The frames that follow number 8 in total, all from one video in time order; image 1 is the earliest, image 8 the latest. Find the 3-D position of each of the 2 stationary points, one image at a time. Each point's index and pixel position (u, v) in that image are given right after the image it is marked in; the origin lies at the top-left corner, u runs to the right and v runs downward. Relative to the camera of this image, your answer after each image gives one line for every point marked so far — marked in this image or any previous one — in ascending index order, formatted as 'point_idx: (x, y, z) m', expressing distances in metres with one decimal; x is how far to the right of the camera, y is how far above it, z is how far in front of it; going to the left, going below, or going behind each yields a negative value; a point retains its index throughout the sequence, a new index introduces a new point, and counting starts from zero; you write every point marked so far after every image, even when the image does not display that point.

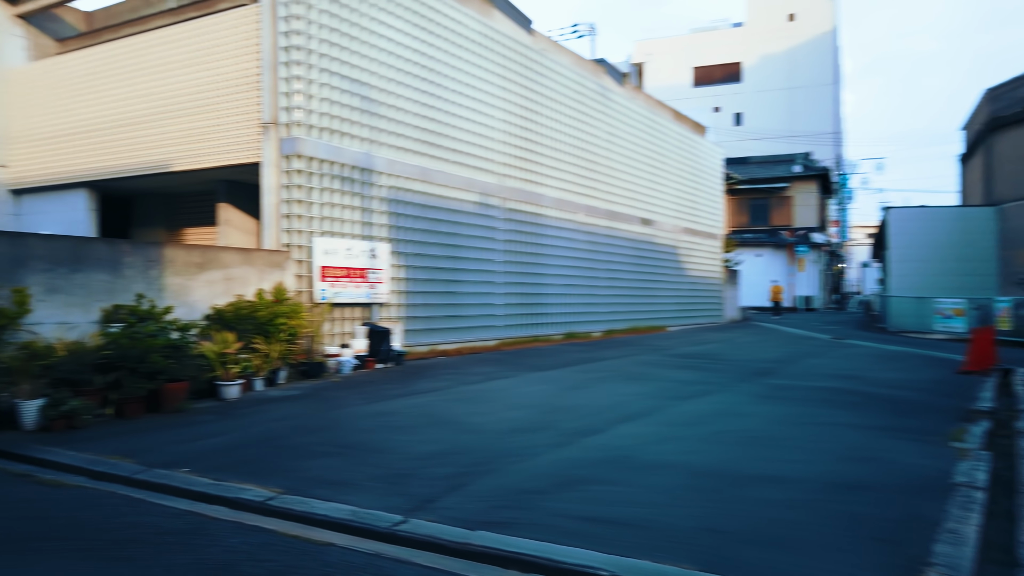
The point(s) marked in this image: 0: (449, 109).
0: (-1.3, +3.7, +15.9) m
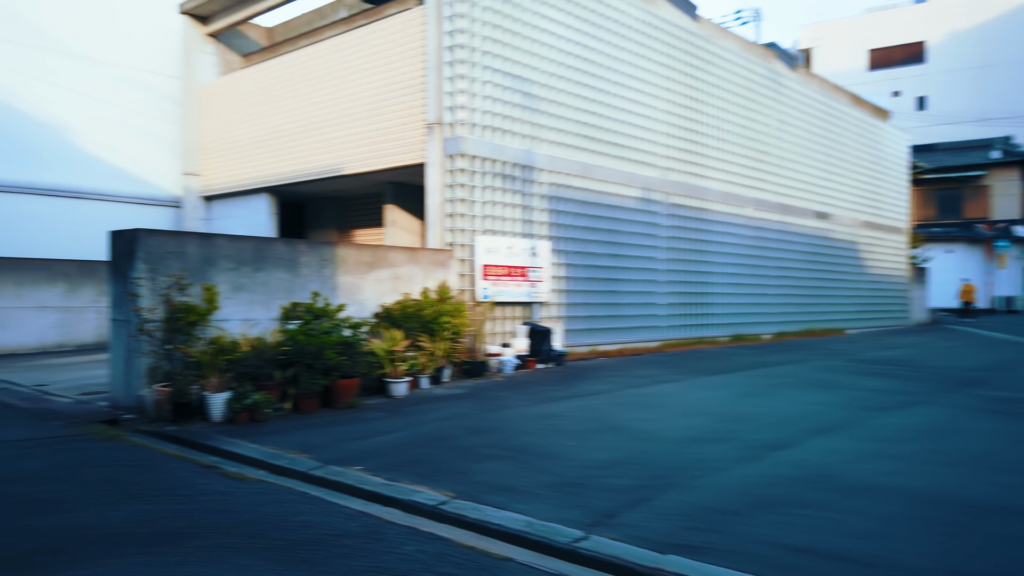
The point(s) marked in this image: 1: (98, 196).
0: (+2.0, +3.8, +15.4) m
1: (-9.7, +2.2, +17.8) m
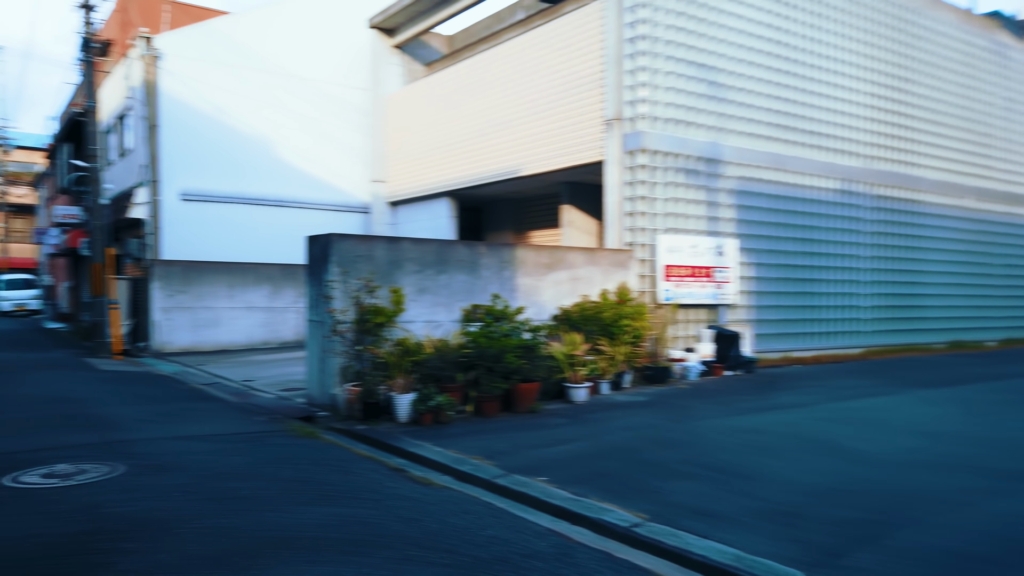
0: (+5.5, +3.7, +14.1) m
1: (-5.3, +2.1, +19.1) m
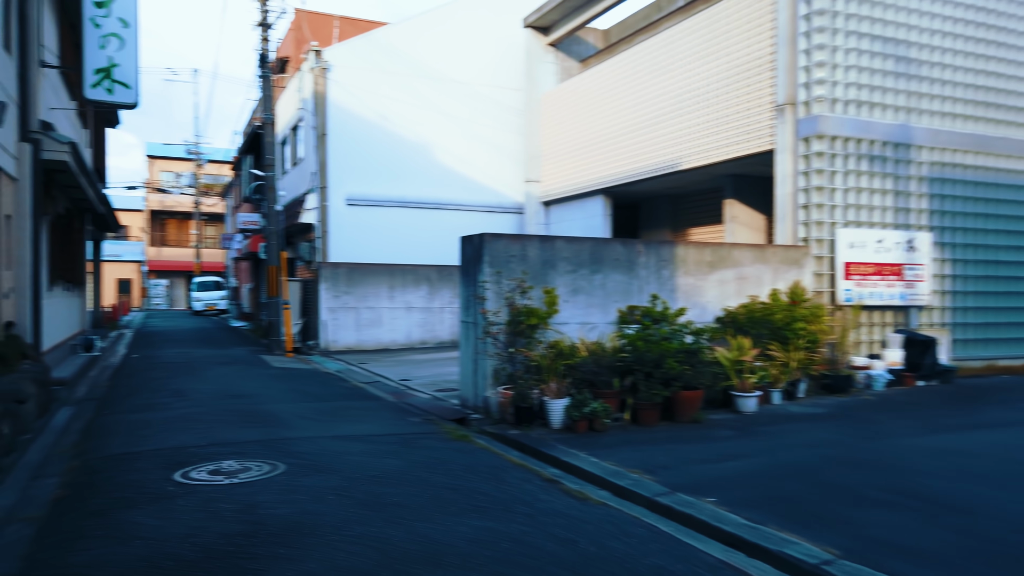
0: (+8.2, +3.7, +12.3) m
1: (-1.4, +2.1, +19.3) m
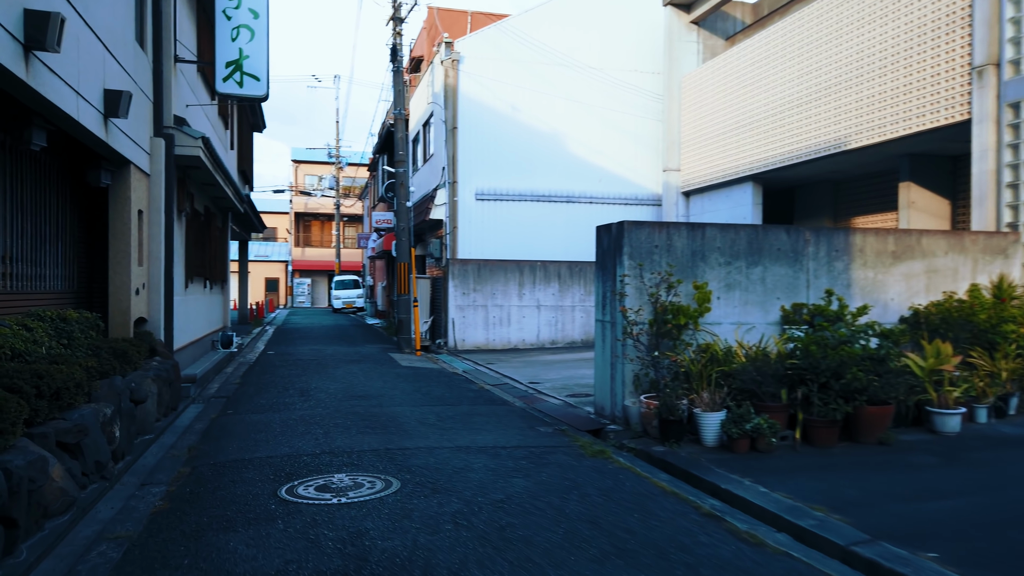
0: (+10.1, +3.8, +9.7) m
1: (+1.9, +2.2, +18.3) m
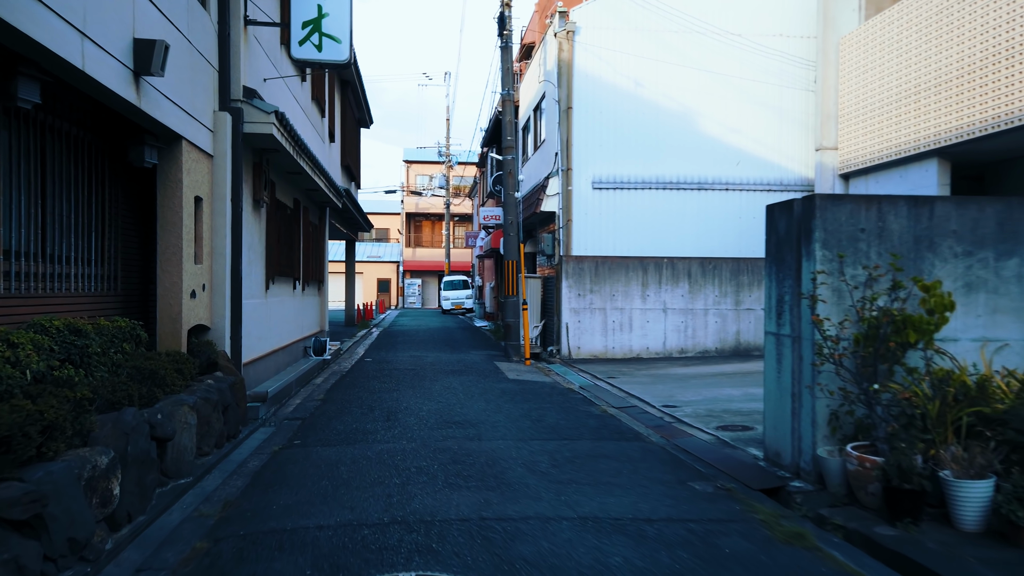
0: (+11.4, +3.8, +6.2) m
1: (+4.4, +2.2, +15.9) m
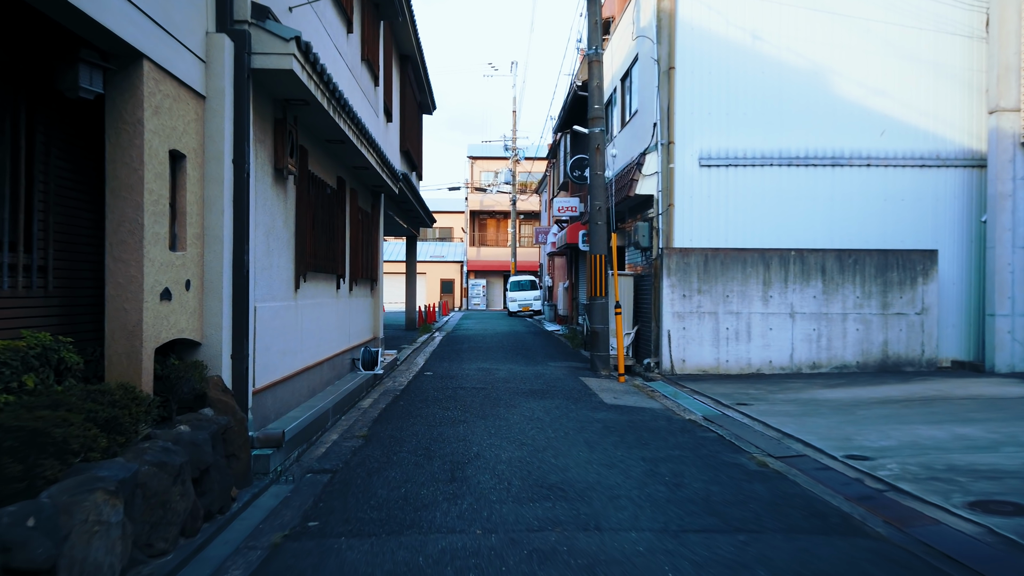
0: (+12.0, +3.8, +2.5) m
1: (+6.0, +2.2, +12.8) m
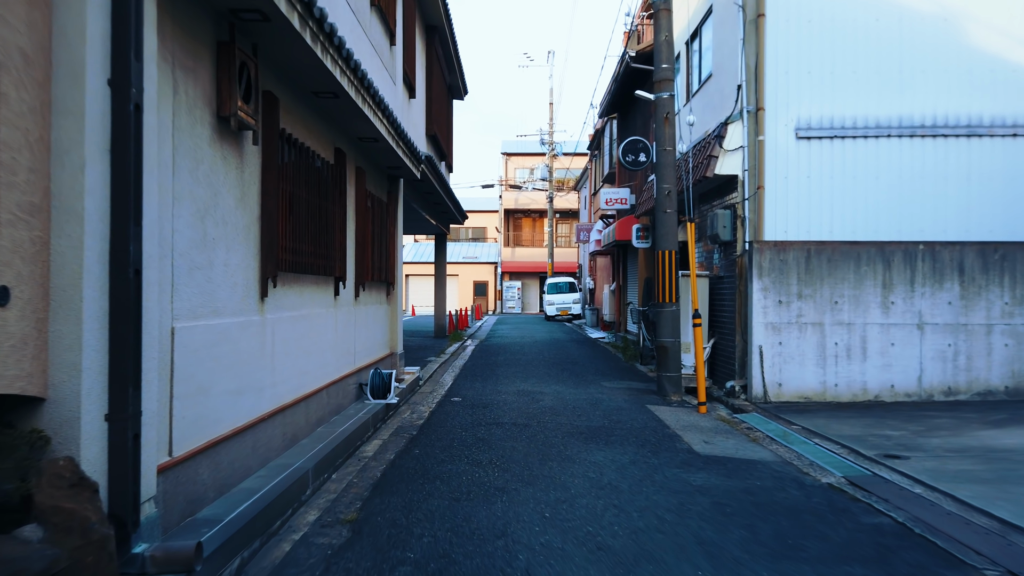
0: (+12.2, +3.8, -0.5) m
1: (+6.6, +2.1, +10.0) m
